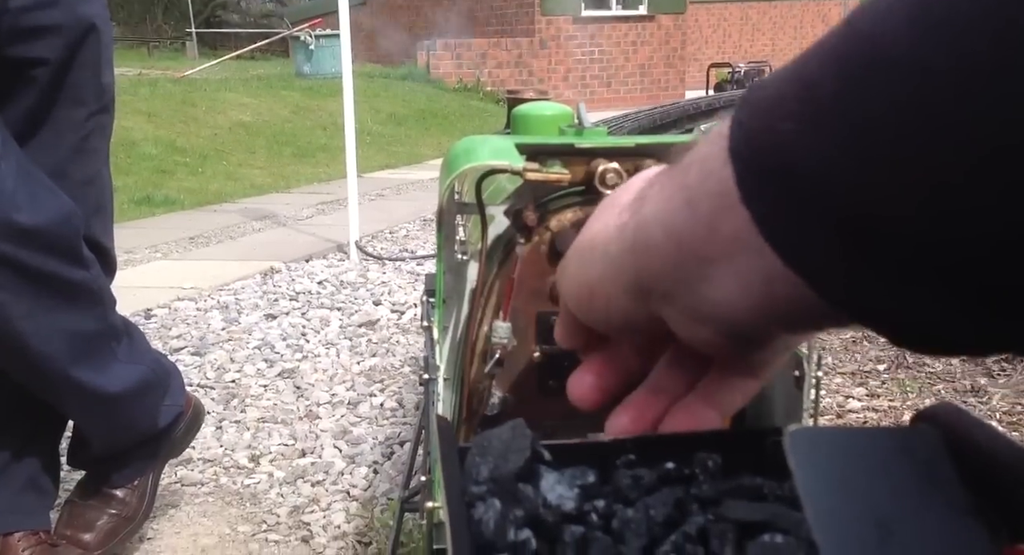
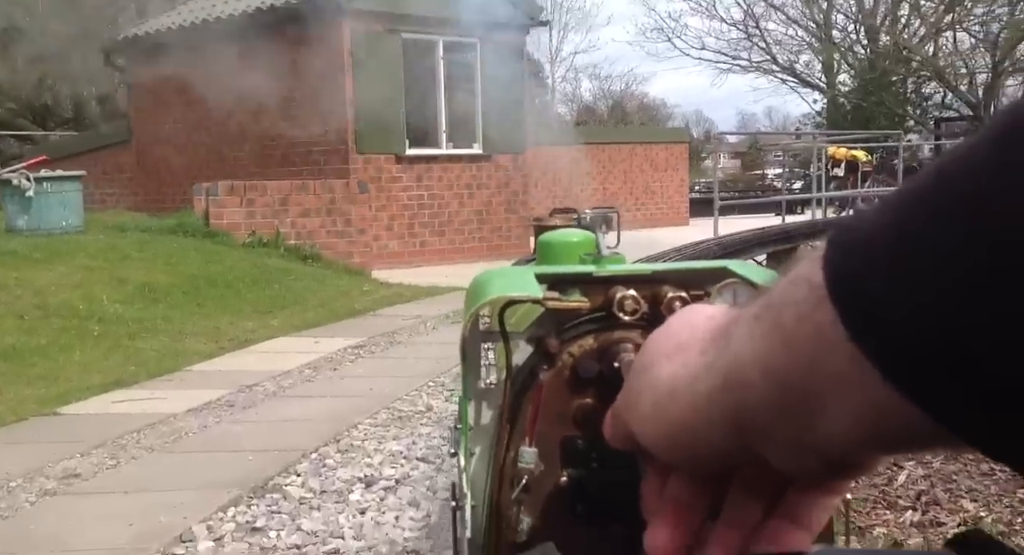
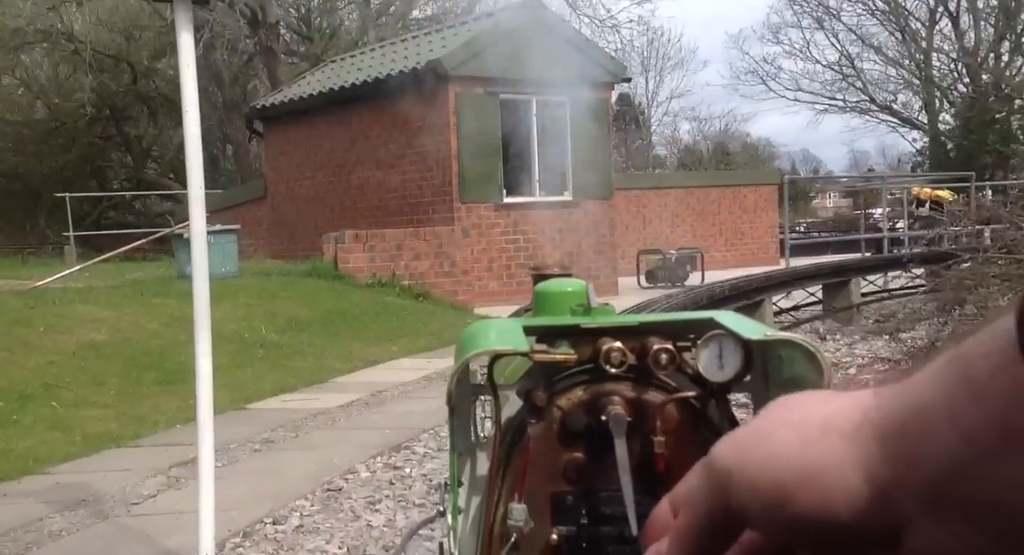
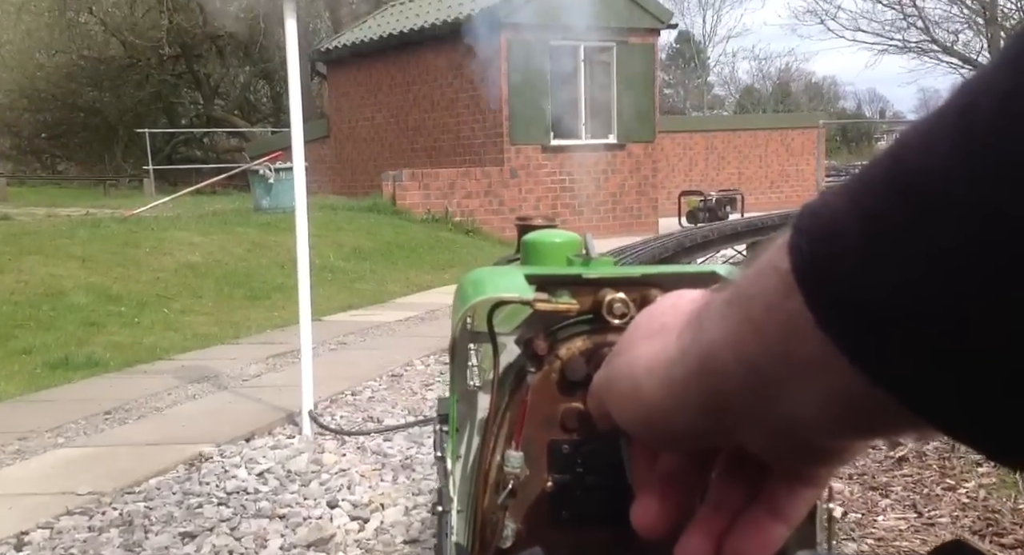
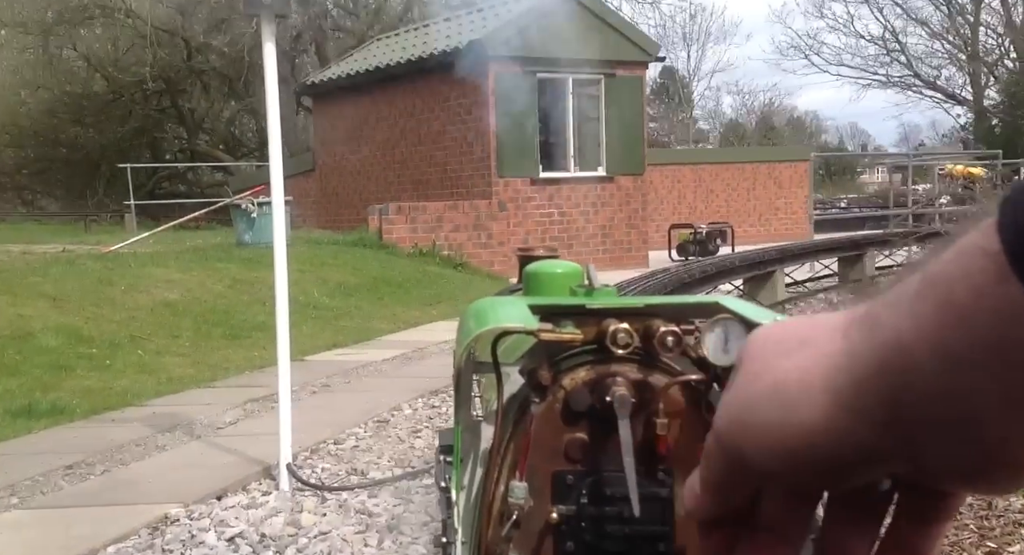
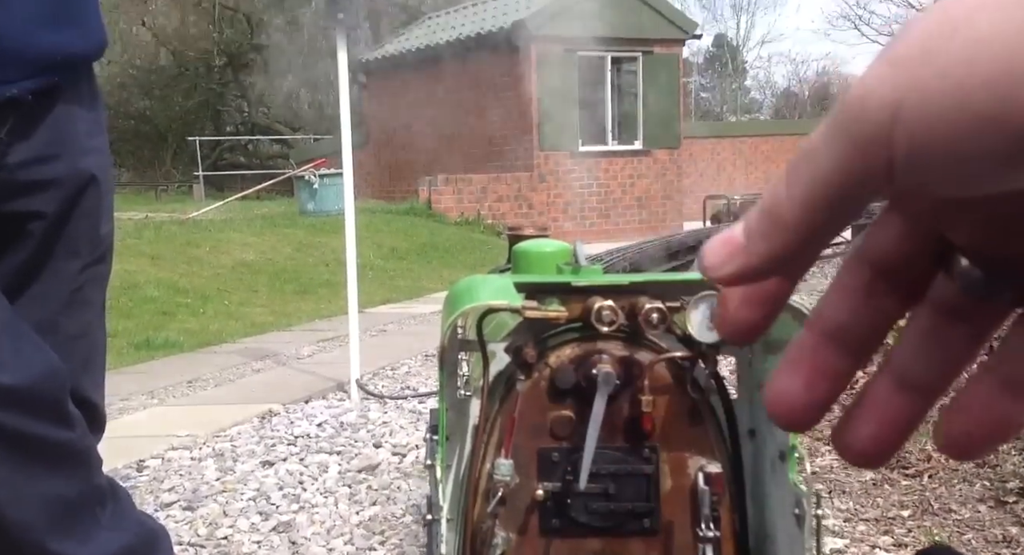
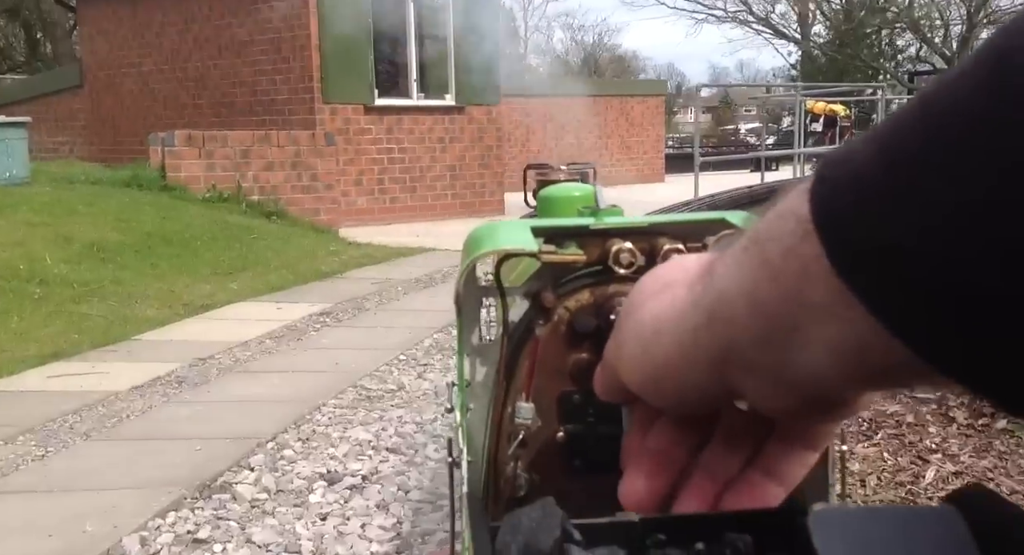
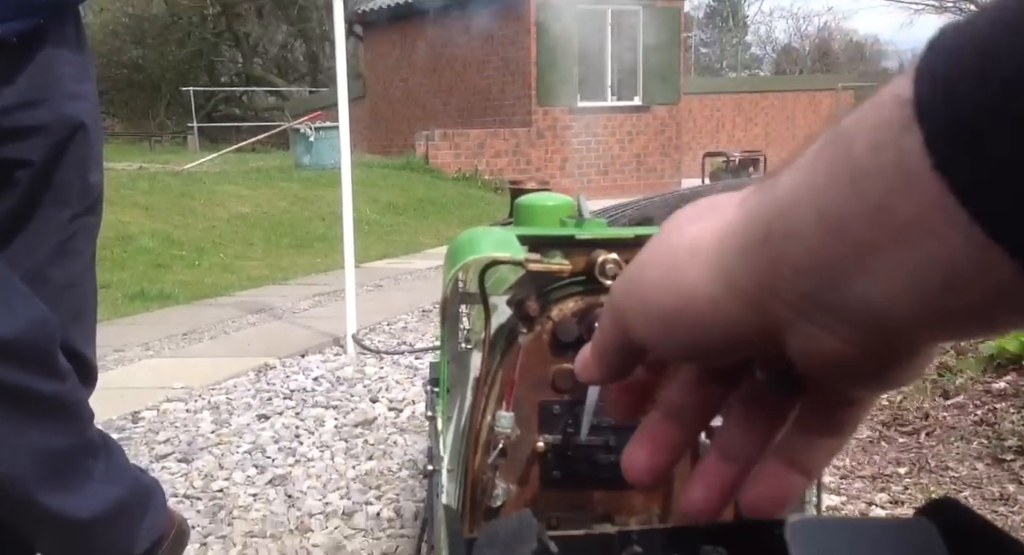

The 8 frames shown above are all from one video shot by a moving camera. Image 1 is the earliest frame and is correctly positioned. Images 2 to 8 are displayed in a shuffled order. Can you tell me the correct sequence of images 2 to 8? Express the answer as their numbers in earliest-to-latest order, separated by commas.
6, 8, 4, 5, 3, 2, 7
